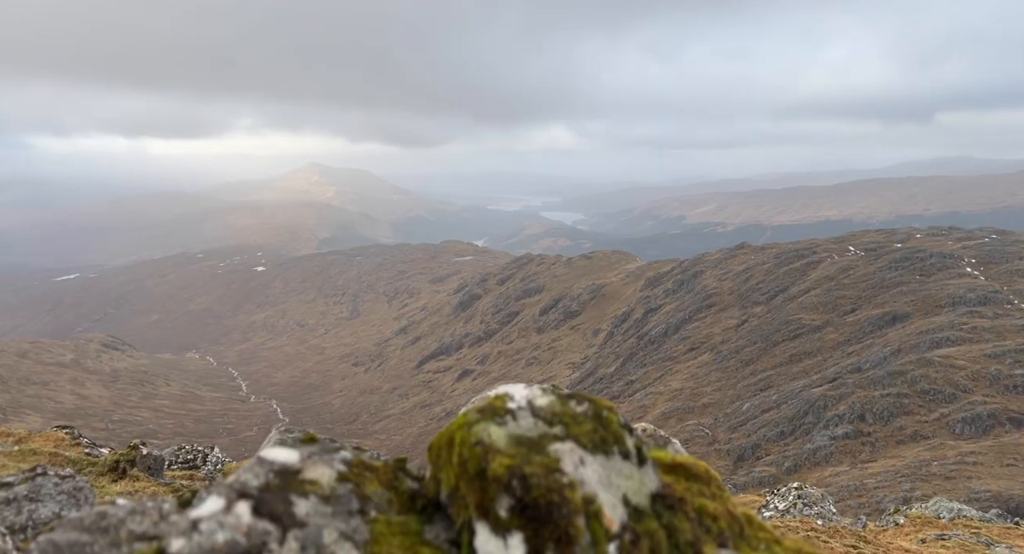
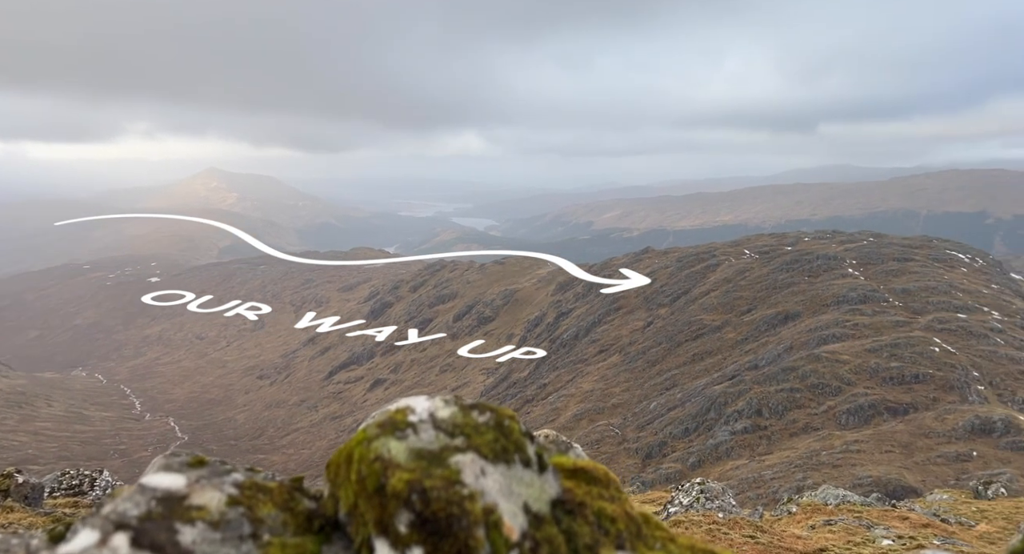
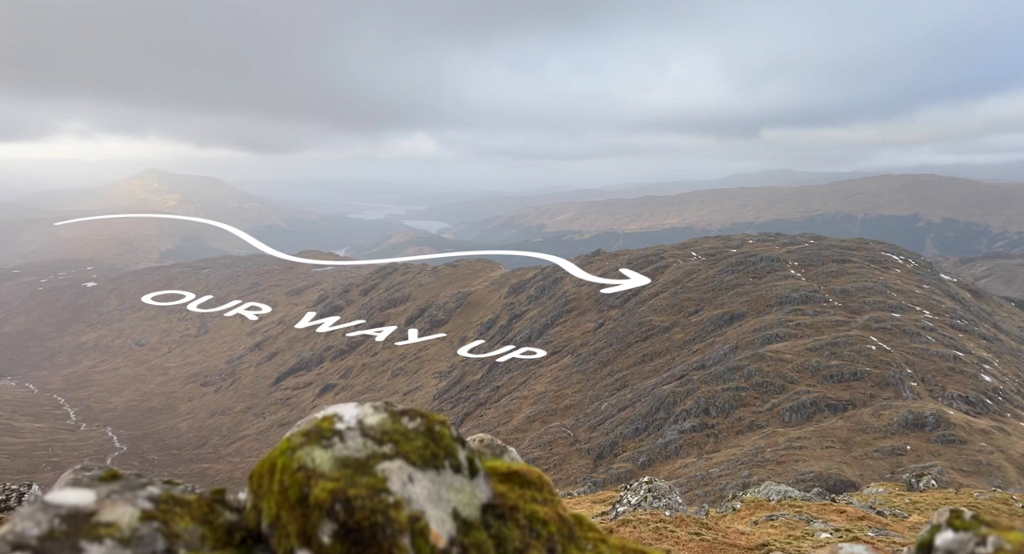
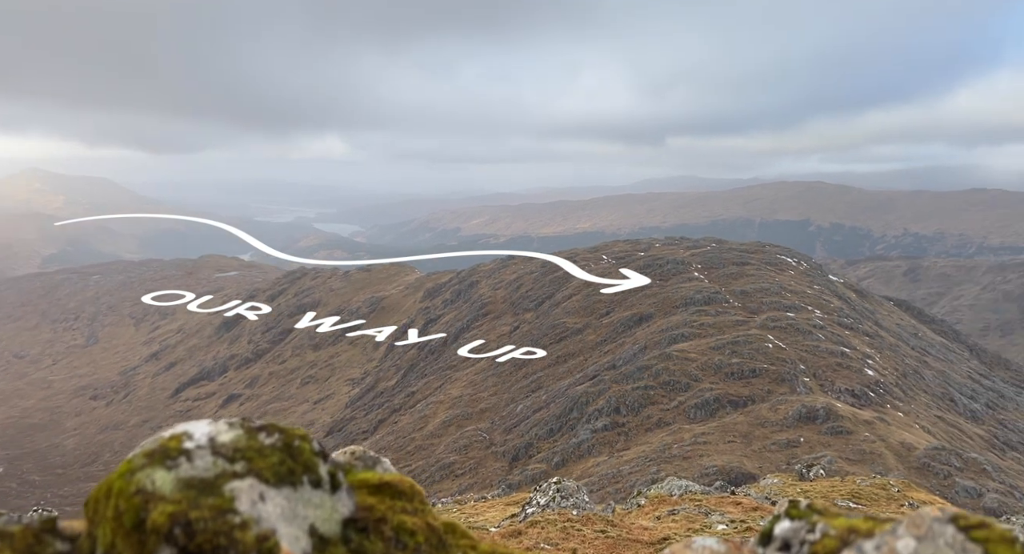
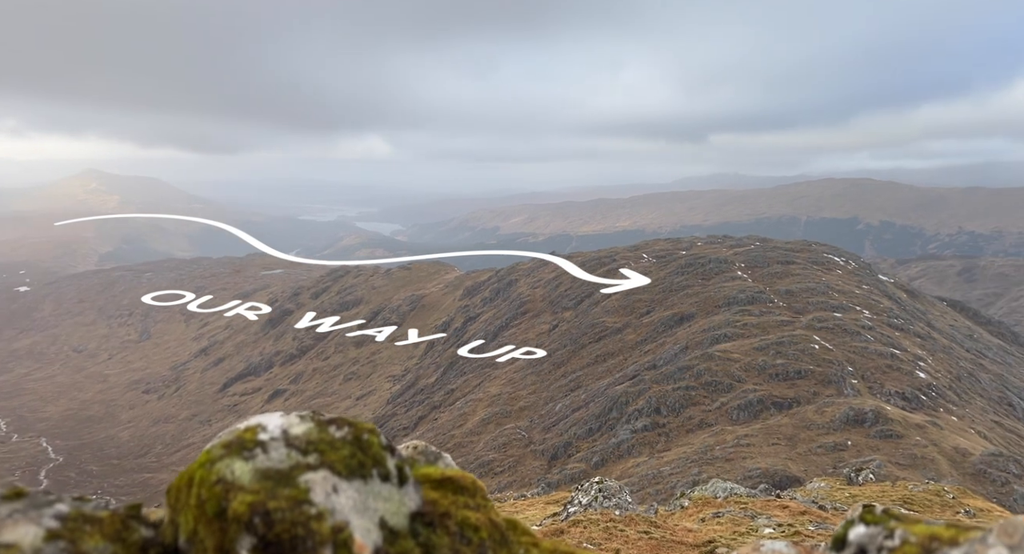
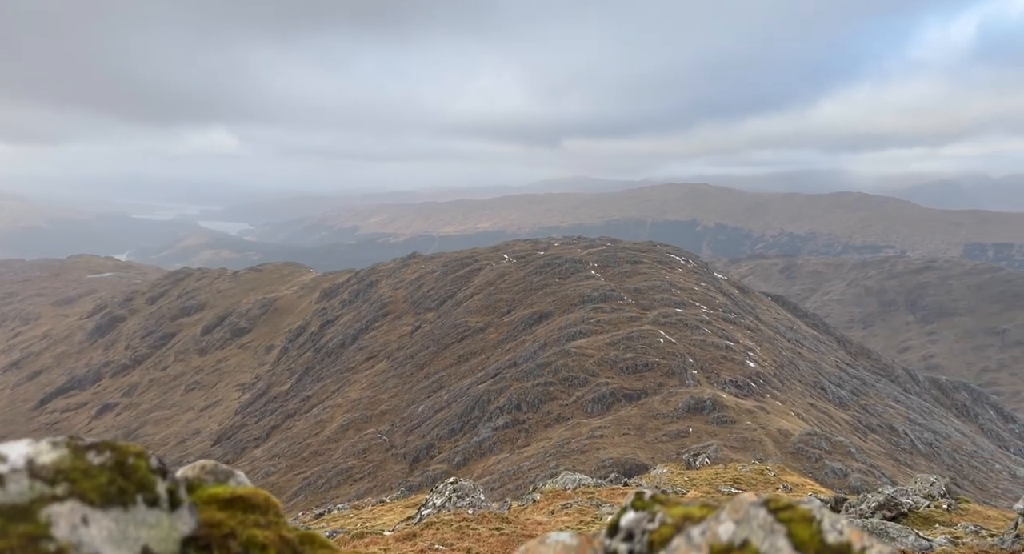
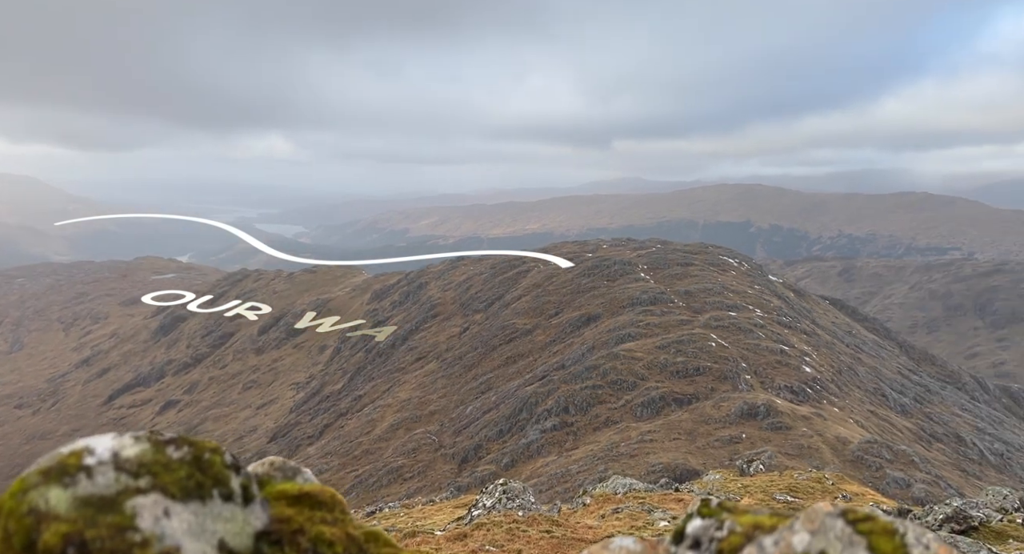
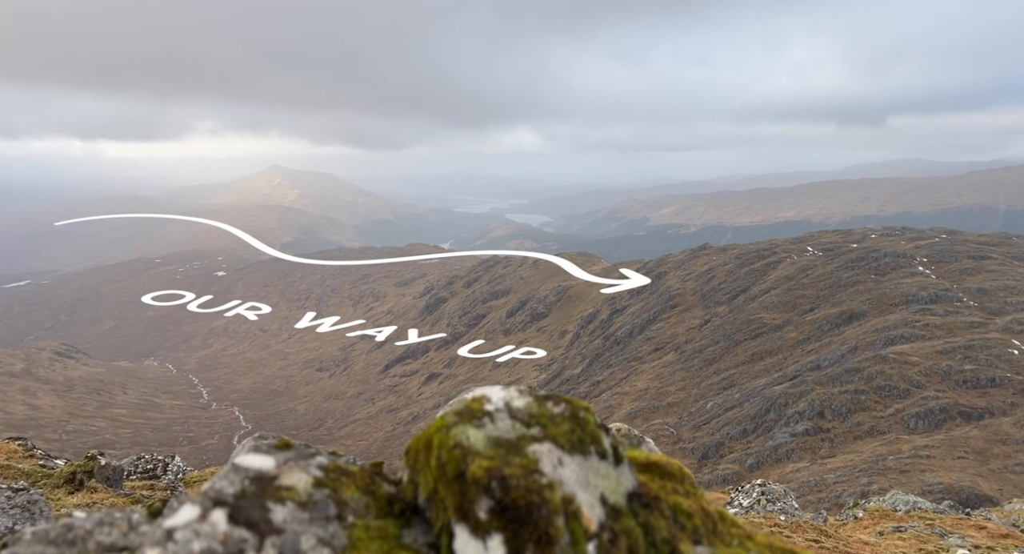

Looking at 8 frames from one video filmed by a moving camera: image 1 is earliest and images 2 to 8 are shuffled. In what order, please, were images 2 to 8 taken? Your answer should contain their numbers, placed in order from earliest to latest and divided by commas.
8, 2, 3, 5, 4, 7, 6
